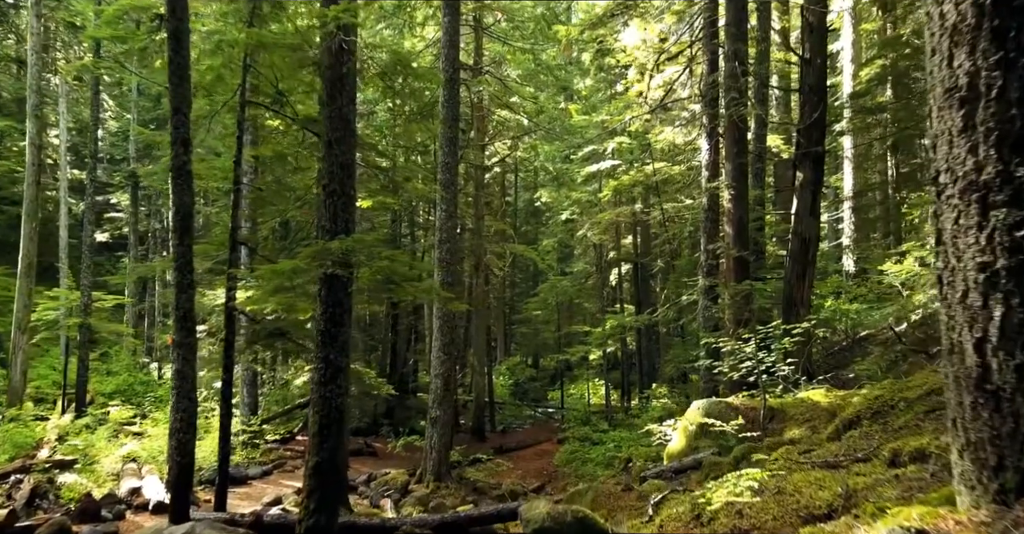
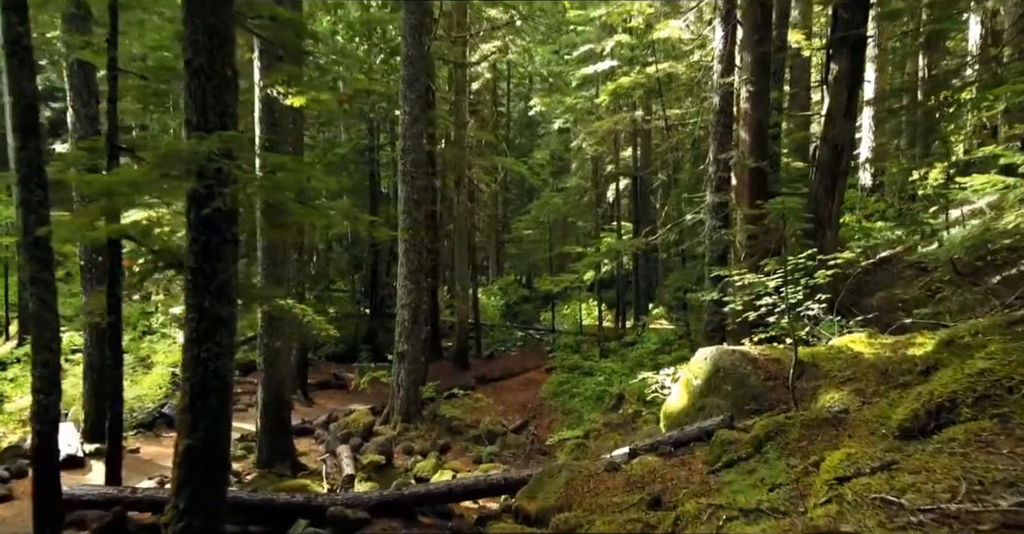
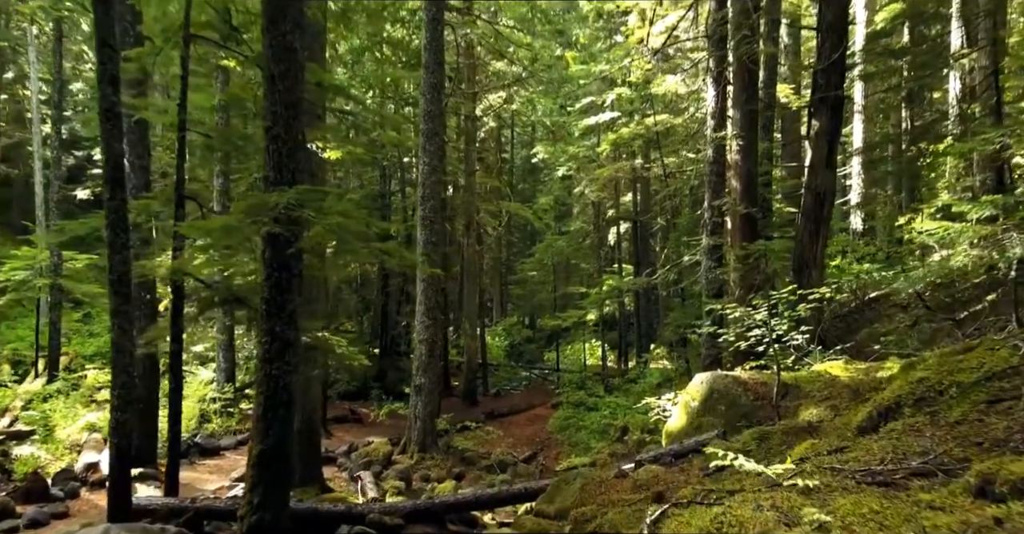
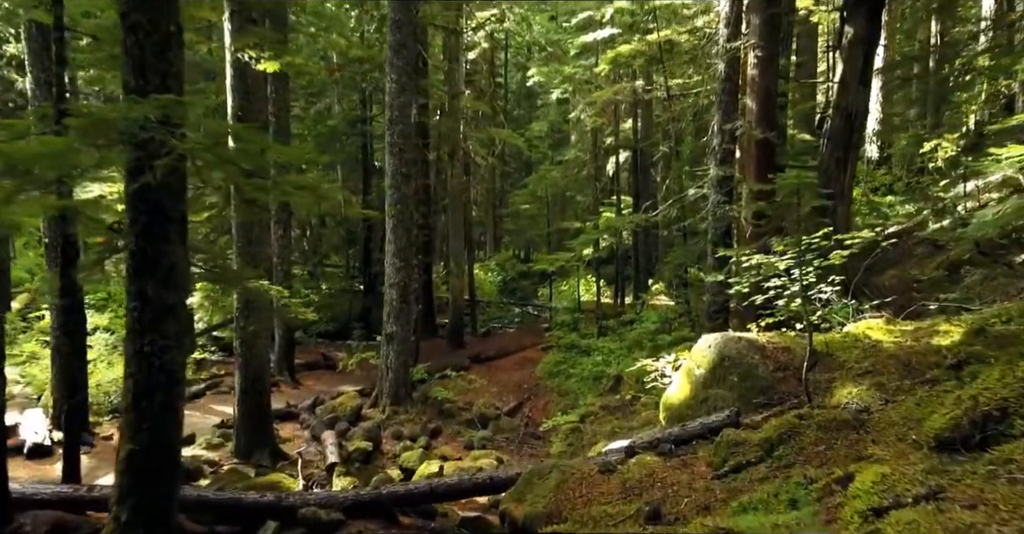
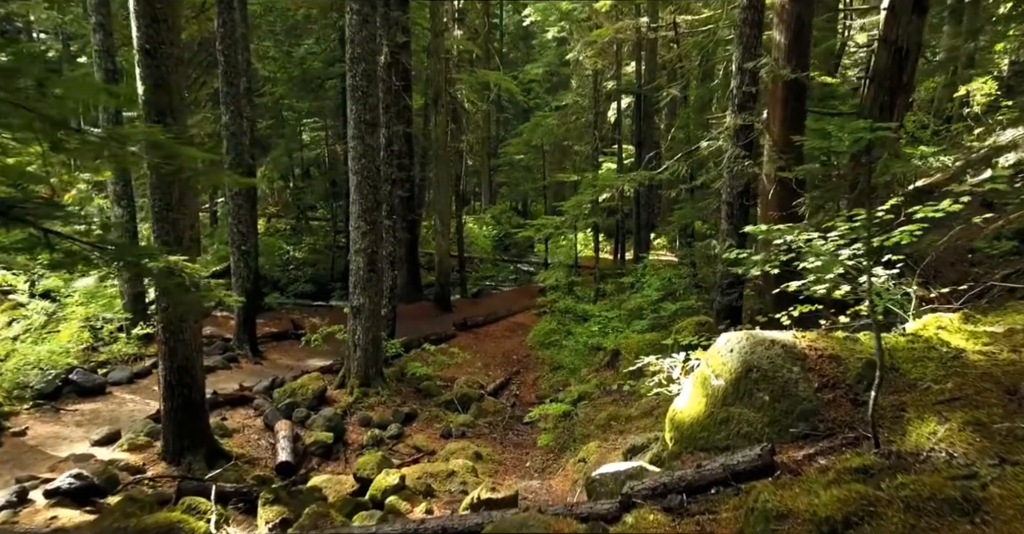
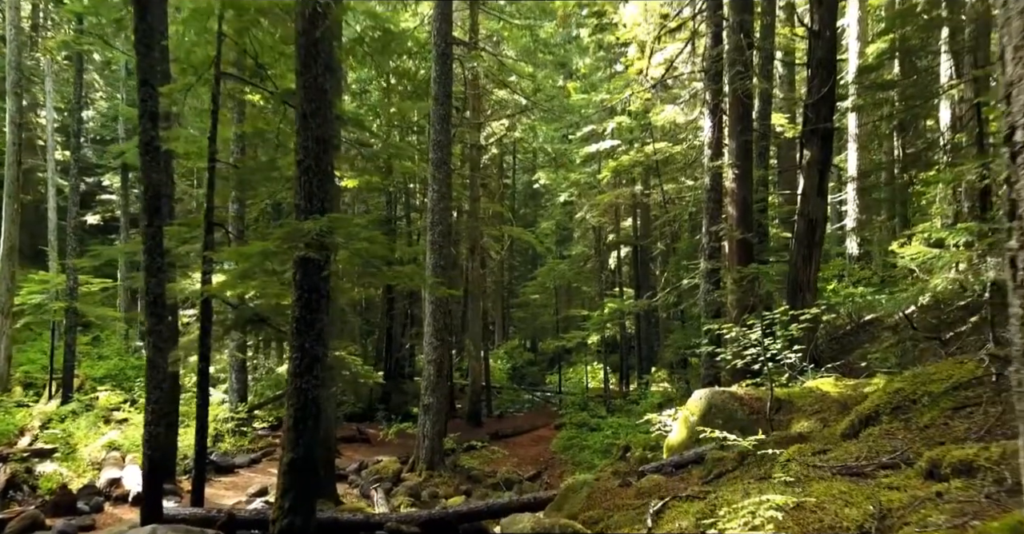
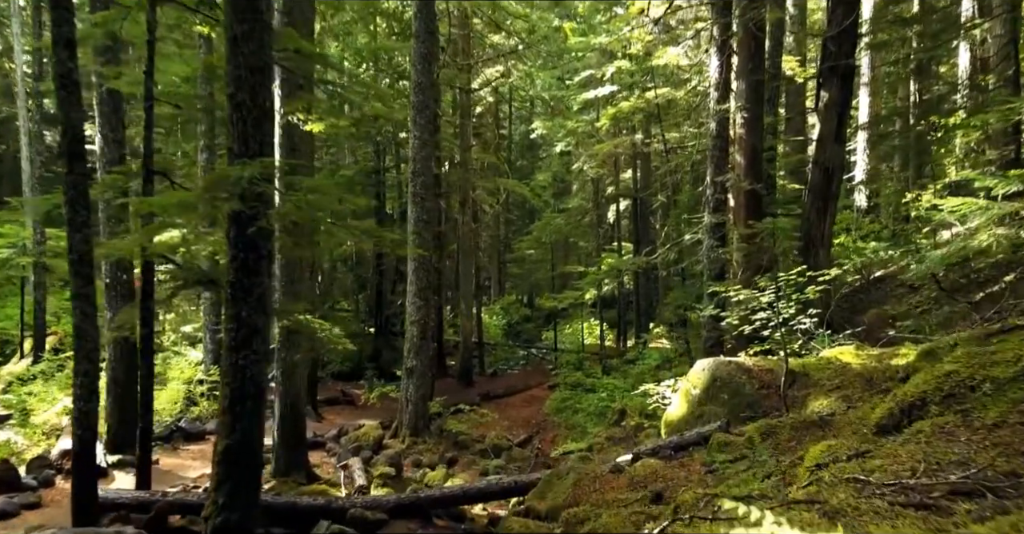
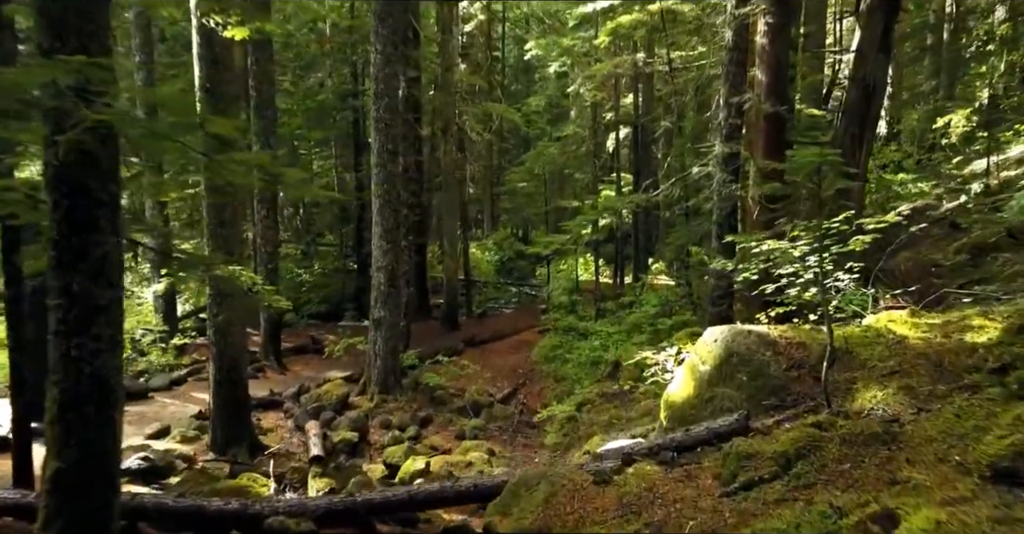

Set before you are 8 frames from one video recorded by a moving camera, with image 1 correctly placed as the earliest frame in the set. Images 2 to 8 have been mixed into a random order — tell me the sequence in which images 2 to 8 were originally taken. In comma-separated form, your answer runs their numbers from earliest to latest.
6, 3, 7, 2, 4, 8, 5
